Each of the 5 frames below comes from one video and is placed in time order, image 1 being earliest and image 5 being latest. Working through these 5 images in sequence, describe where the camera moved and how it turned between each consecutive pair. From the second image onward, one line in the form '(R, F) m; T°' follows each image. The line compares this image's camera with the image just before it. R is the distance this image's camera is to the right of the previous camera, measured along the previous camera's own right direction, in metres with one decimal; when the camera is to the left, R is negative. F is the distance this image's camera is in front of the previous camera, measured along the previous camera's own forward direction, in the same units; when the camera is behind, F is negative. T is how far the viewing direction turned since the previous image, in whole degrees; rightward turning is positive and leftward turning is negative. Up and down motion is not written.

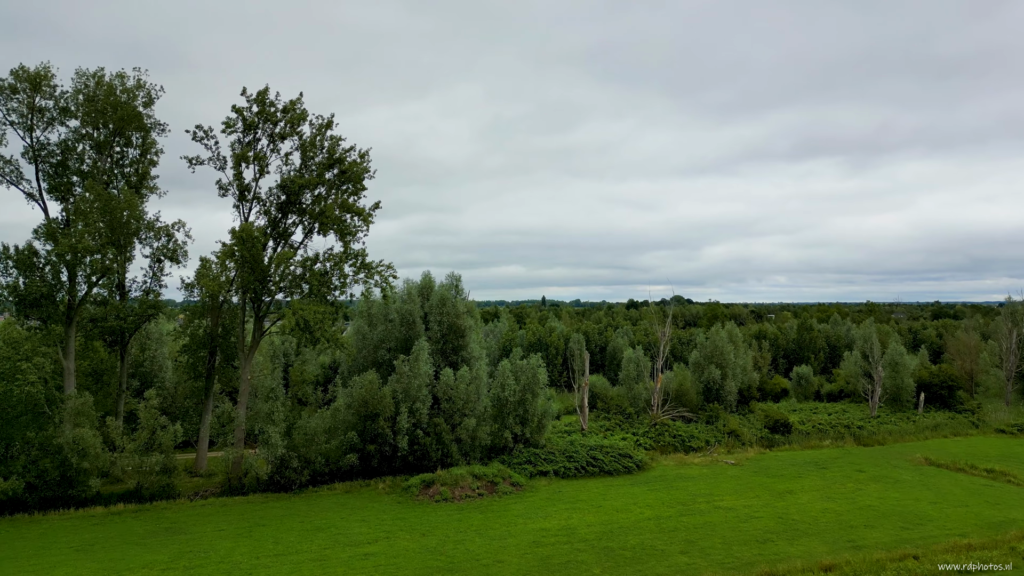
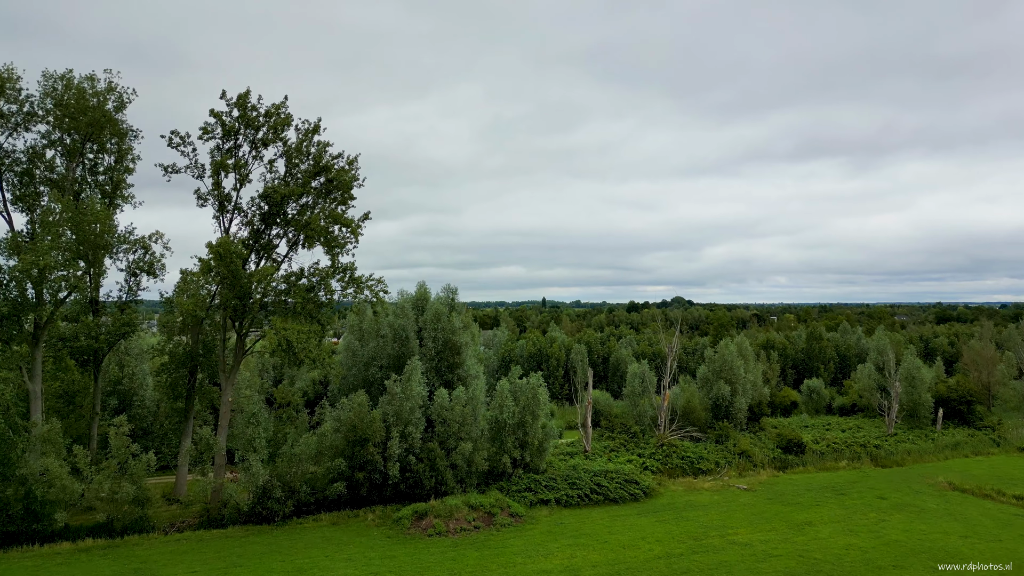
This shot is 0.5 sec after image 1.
(+0.1, +1.4) m; 0°
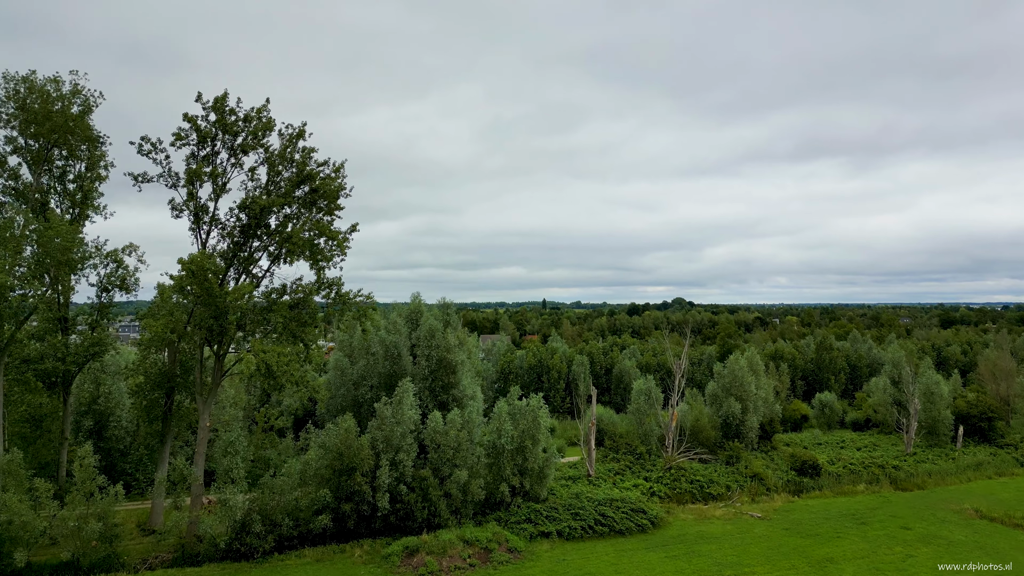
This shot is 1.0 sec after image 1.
(+0.1, +1.5) m; 0°
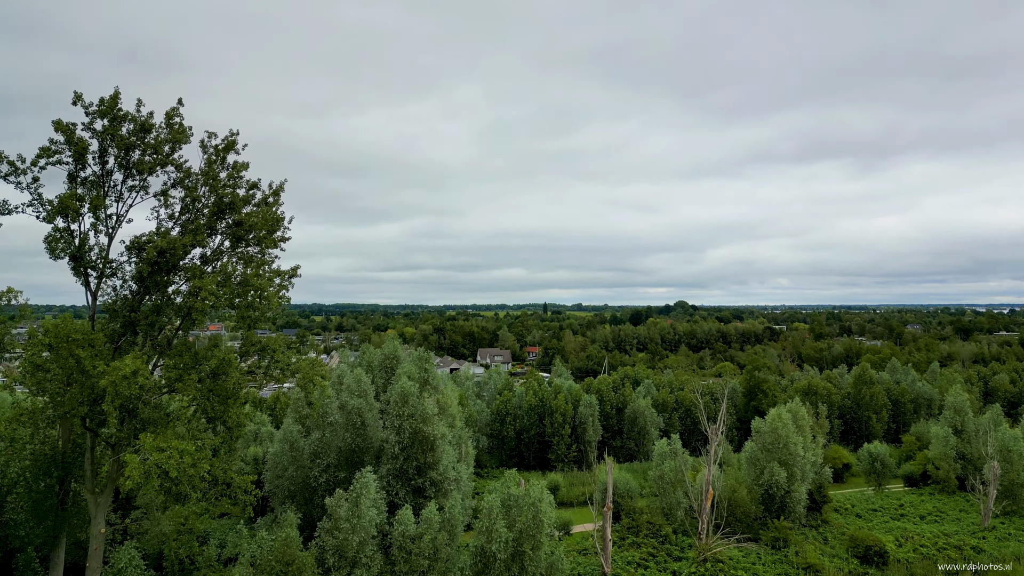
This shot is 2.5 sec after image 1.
(+0.2, +4.9) m; 0°
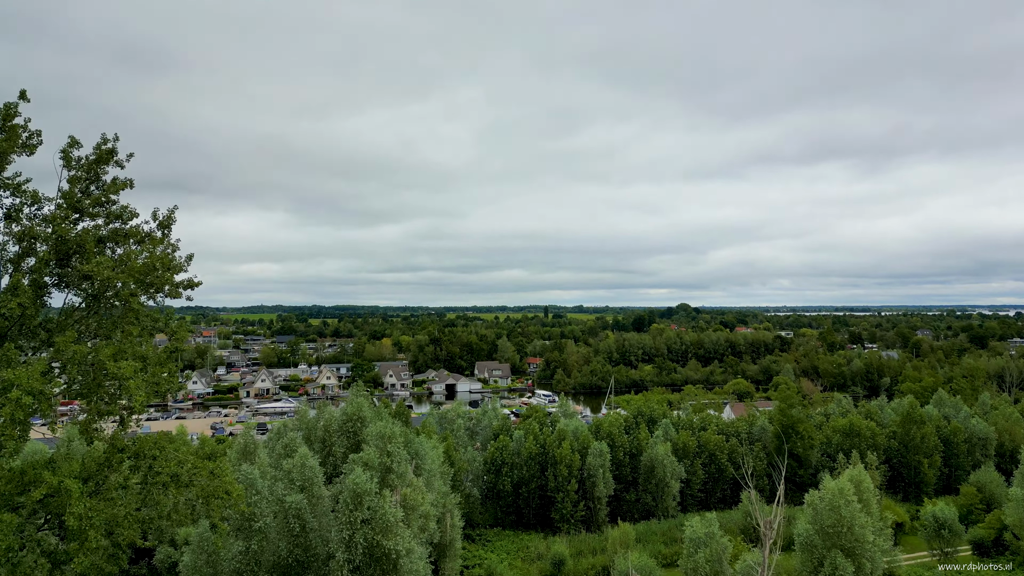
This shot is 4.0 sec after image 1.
(+0.2, +4.7) m; 0°
